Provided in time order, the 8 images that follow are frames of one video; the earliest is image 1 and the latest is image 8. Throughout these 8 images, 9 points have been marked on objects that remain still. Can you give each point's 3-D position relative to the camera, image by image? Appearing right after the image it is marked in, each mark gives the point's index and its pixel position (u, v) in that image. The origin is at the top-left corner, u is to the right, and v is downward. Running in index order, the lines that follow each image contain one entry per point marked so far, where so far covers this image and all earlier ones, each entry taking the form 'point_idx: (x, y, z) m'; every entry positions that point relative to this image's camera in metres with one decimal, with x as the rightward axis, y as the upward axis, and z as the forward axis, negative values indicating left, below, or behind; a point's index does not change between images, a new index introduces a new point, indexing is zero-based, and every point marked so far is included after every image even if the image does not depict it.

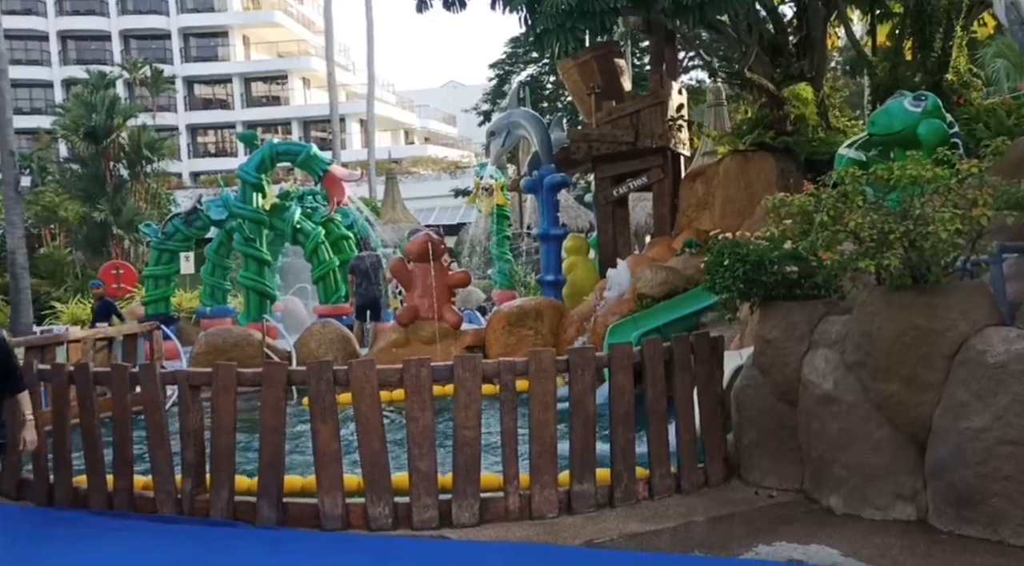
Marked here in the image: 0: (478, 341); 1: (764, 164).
0: (-0.3, -0.5, +10.7) m
1: (+2.5, +1.2, +11.6) m
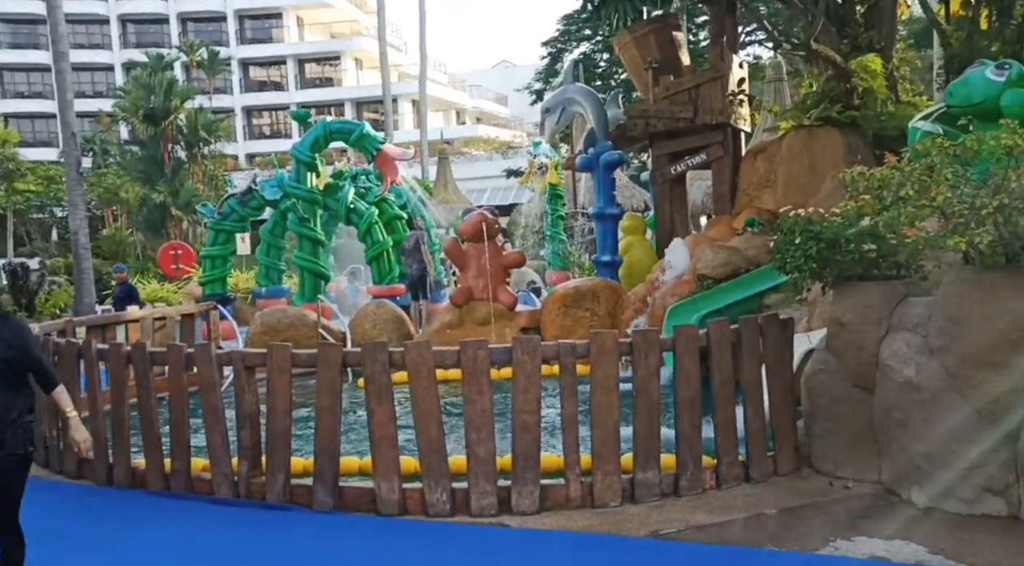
0: (+0.2, -0.4, +10.5) m
1: (+3.0, +1.4, +11.3) m
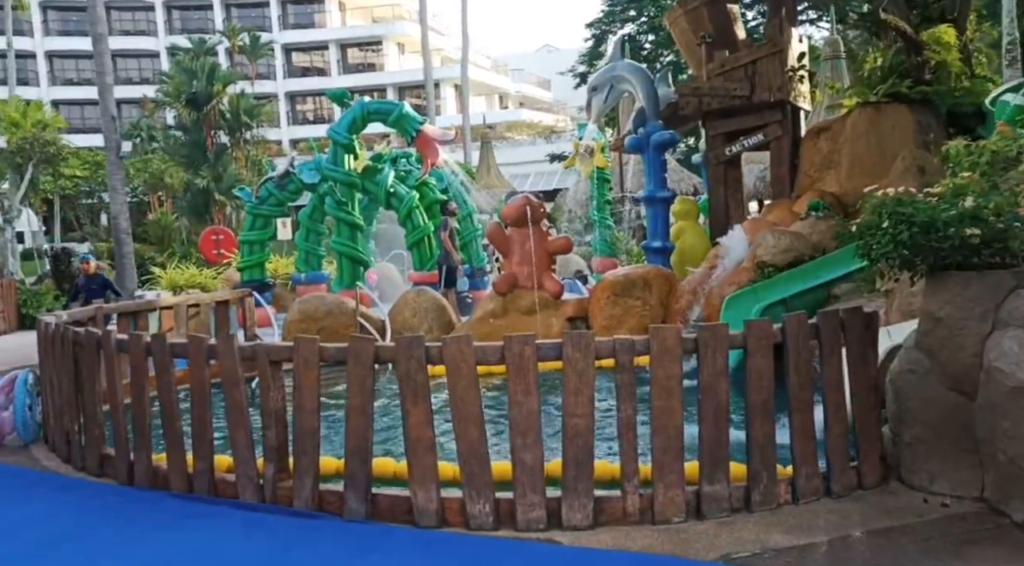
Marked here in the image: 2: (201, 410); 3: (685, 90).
0: (+0.6, -0.3, +10.0) m
1: (+3.5, +1.5, +10.6) m
2: (-1.4, -0.6, +5.2) m
3: (+1.7, +1.9, +11.3) m
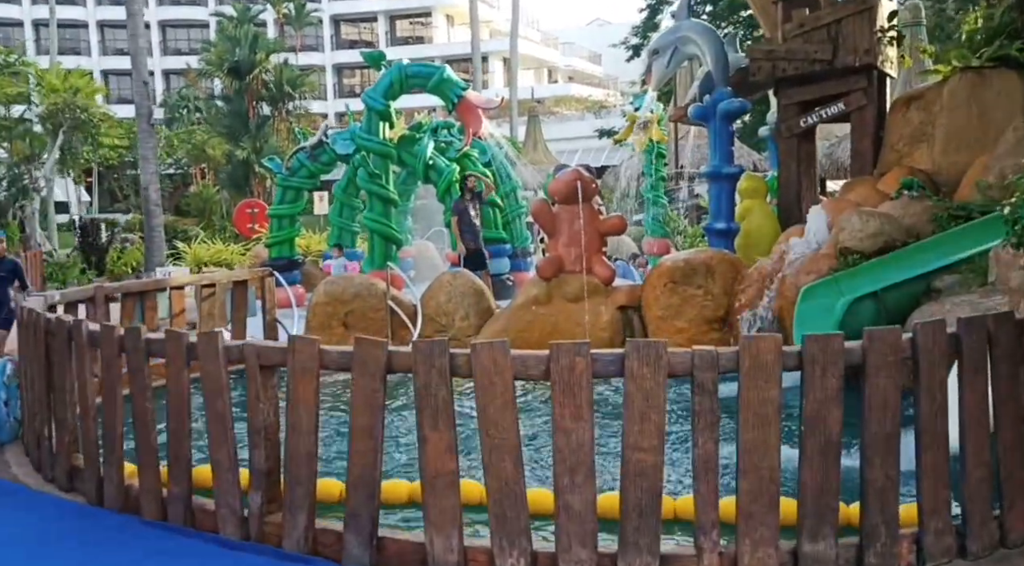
0: (+1.0, -0.1, +9.0) m
1: (+3.9, +1.6, +9.4) m
2: (-1.2, -0.5, +4.2) m
3: (+2.2, +2.0, +10.2) m
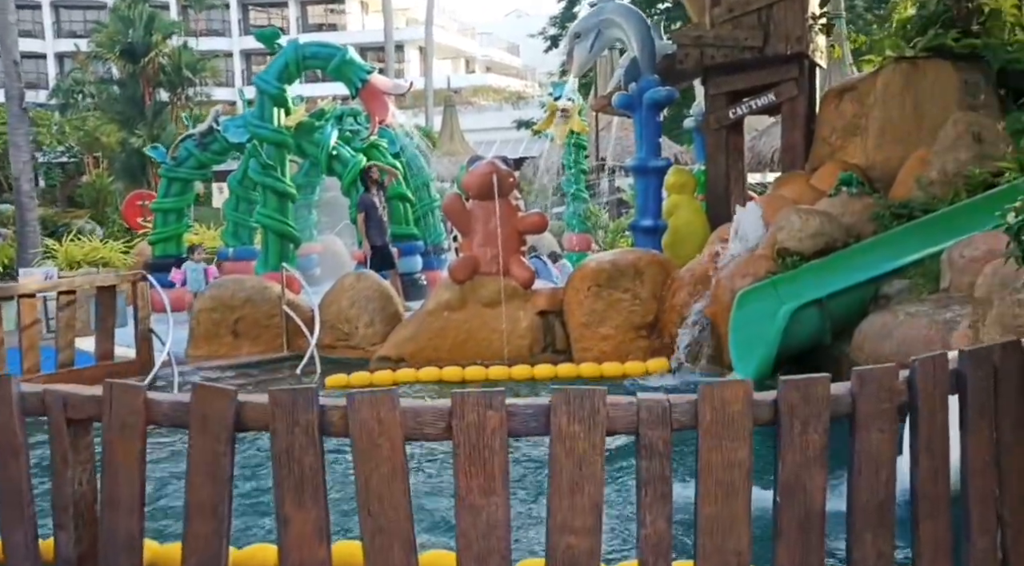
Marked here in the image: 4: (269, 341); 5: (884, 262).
0: (+0.3, -0.2, +8.2) m
1: (+3.2, +1.6, +8.9) m
2: (-1.5, -0.6, +3.3) m
3: (+1.4, +2.0, +9.5) m
4: (-1.8, -0.4, +8.3) m
5: (+2.2, +0.1, +6.9) m
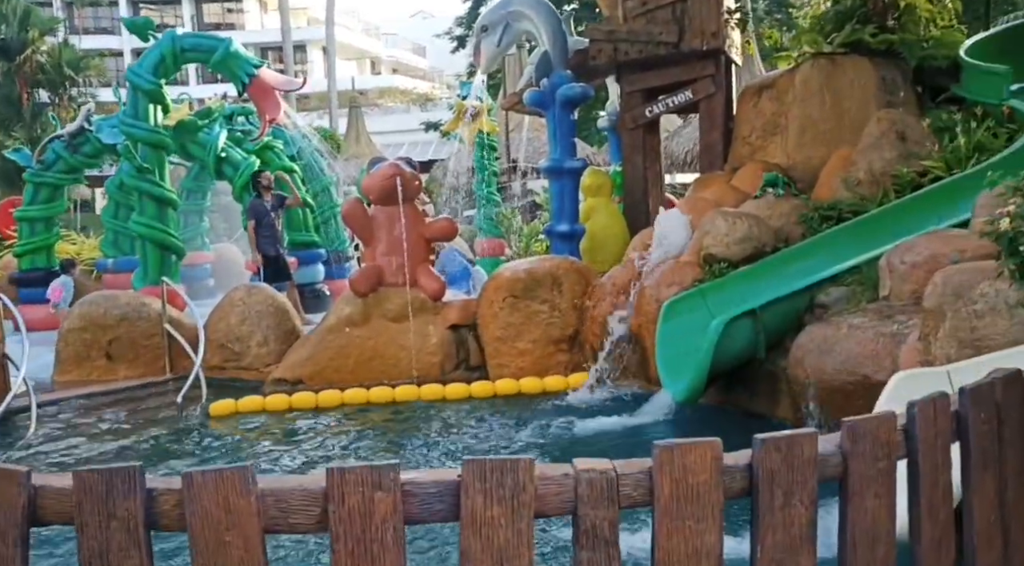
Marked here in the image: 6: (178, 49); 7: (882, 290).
0: (-0.3, -0.2, +7.6) m
1: (+2.5, +1.5, +8.4) m
2: (-1.8, -0.7, +2.5) m
3: (+0.7, +1.9, +8.9) m
4: (-2.4, -0.5, +7.5) m
5: (+1.7, +0.1, +6.4) m
6: (-2.5, +1.8, +8.9) m
7: (+1.9, 0.0, +6.0) m
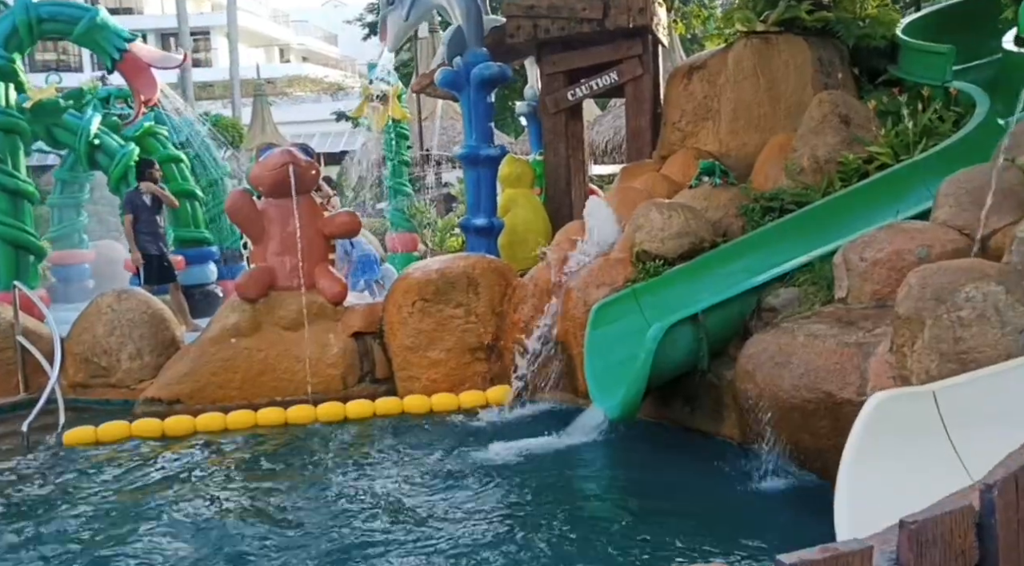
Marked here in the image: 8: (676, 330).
0: (-0.8, -0.2, +6.7) m
1: (+1.9, +1.5, +7.8) m
2: (-1.9, -0.7, +1.6) m
3: (+0.1, +2.0, +8.1) m
4: (-2.9, -0.6, +6.5) m
5: (+1.3, +0.1, +5.7) m
6: (-3.2, +1.8, +7.9) m
7: (+1.5, 0.0, +5.3) m
8: (+0.8, -0.2, +5.6) m
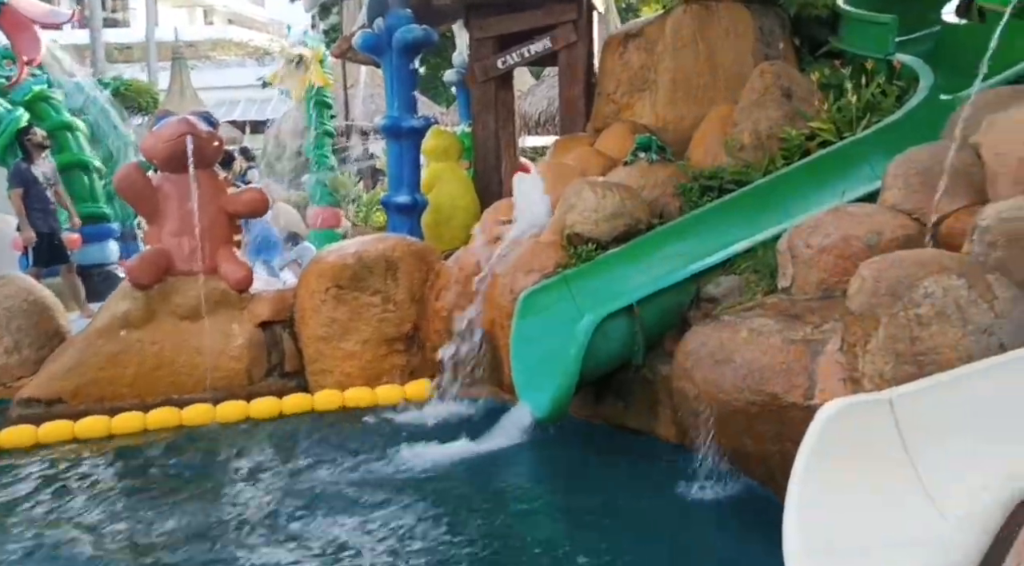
0: (-1.2, -0.2, +6.2) m
1: (+1.4, +1.7, +7.3) m
2: (-2.0, -0.8, +1.0) m
3: (-0.4, +2.1, +7.6) m
4: (-3.3, -0.5, +5.9) m
5: (+0.9, +0.1, +5.3) m
6: (-3.6, +1.9, +7.2) m
7: (+1.2, 0.0, +4.9) m
8: (+0.4, -0.2, +5.2) m
